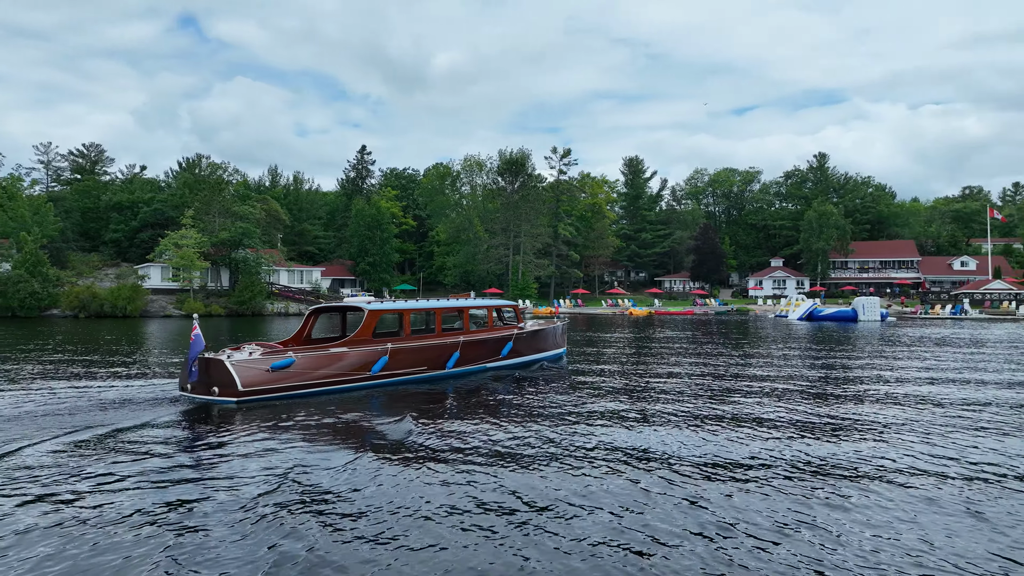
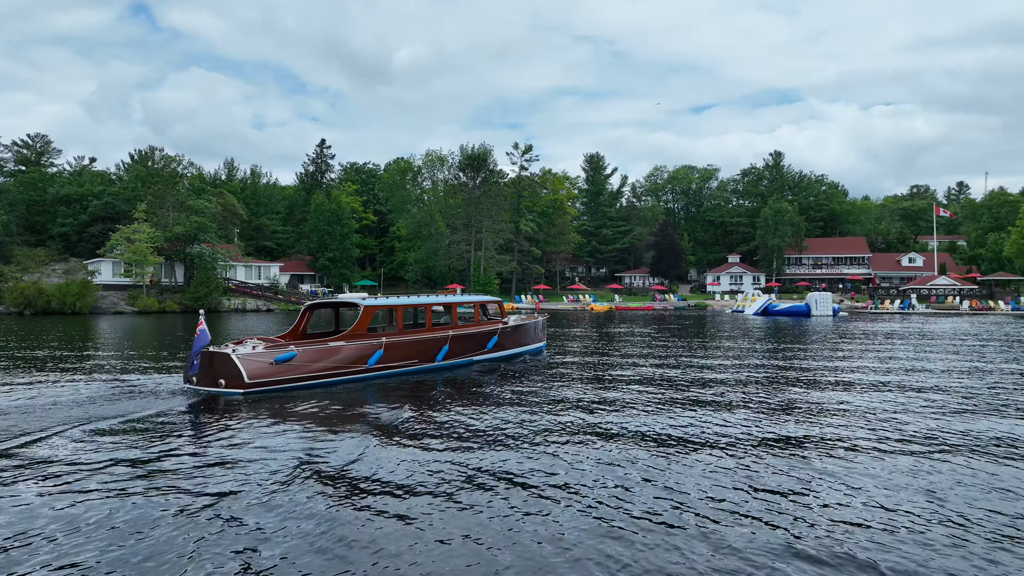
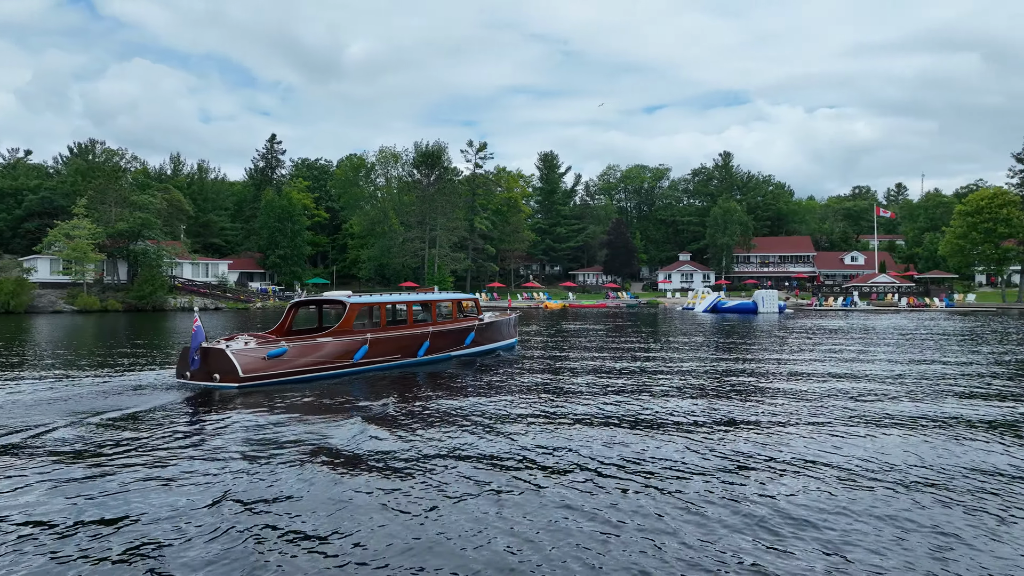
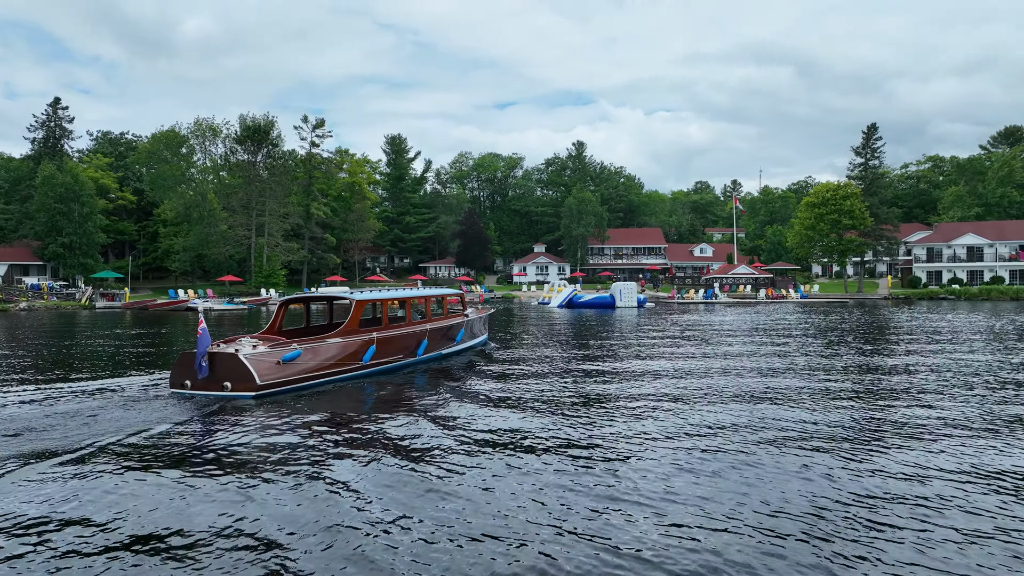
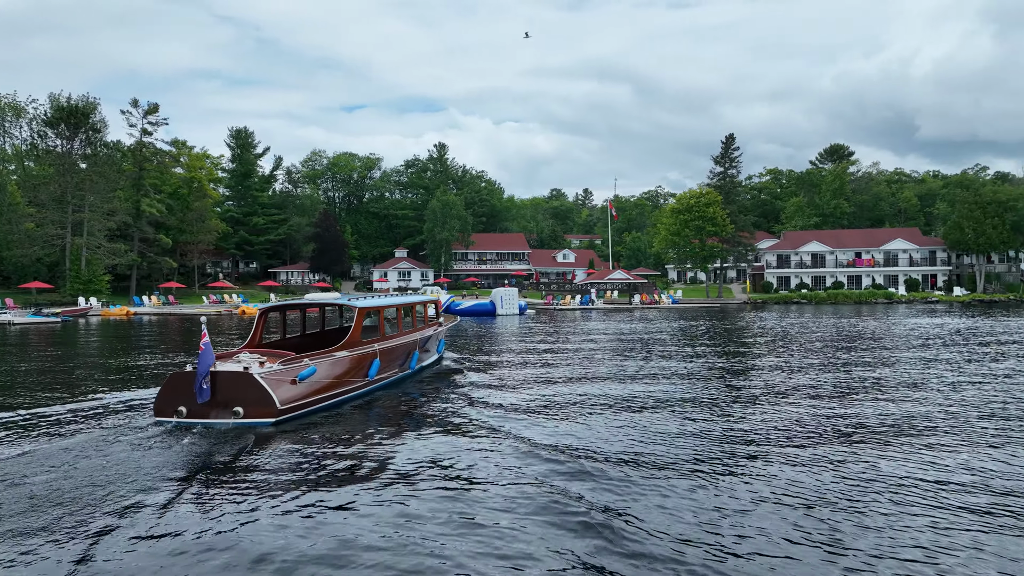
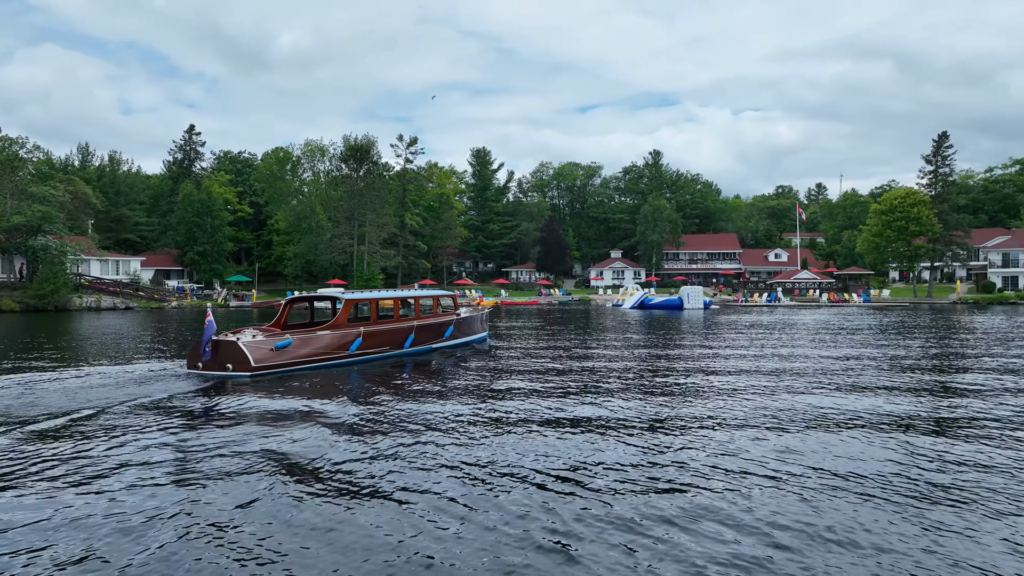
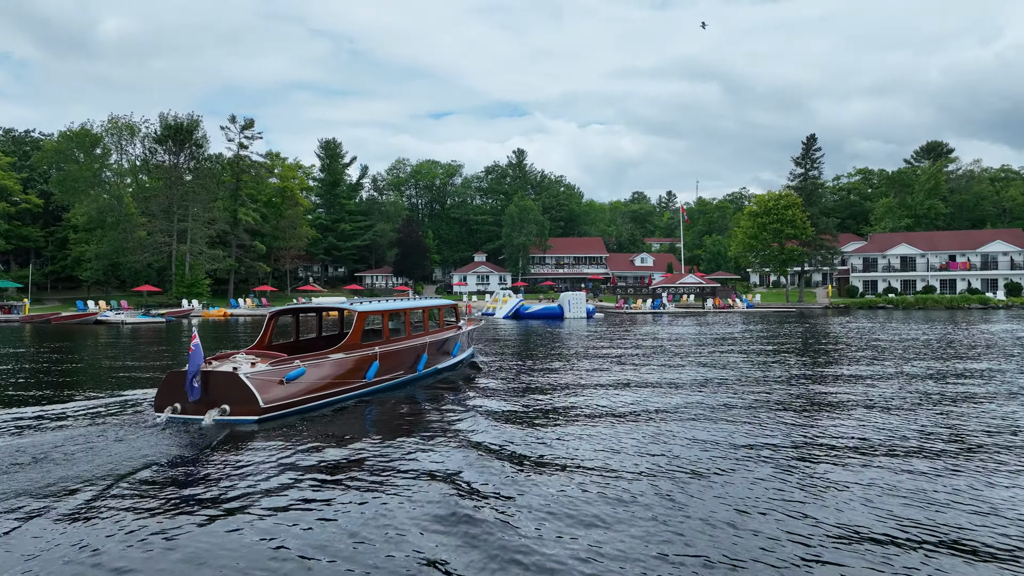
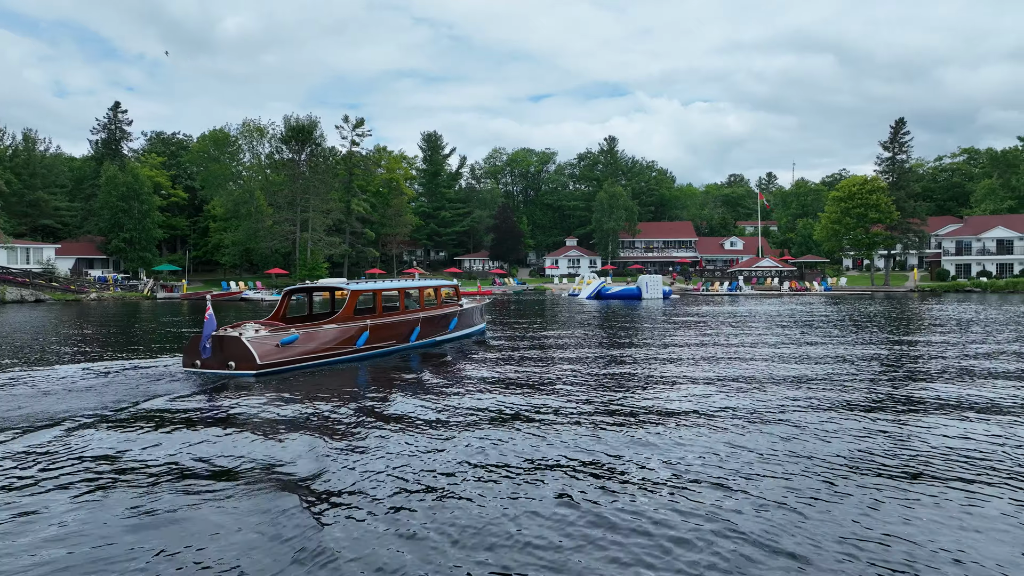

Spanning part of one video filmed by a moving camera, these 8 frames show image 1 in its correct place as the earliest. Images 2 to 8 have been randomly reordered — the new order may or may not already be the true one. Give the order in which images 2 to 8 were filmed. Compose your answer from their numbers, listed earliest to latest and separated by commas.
2, 3, 6, 8, 4, 7, 5
